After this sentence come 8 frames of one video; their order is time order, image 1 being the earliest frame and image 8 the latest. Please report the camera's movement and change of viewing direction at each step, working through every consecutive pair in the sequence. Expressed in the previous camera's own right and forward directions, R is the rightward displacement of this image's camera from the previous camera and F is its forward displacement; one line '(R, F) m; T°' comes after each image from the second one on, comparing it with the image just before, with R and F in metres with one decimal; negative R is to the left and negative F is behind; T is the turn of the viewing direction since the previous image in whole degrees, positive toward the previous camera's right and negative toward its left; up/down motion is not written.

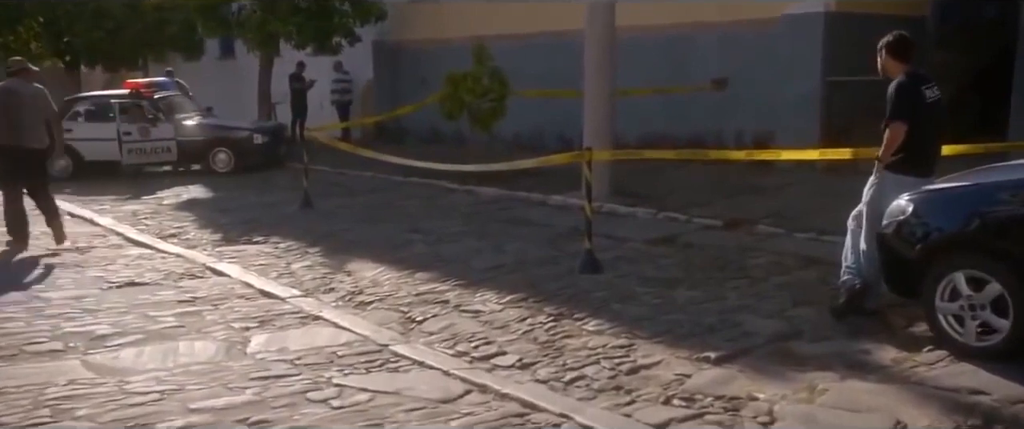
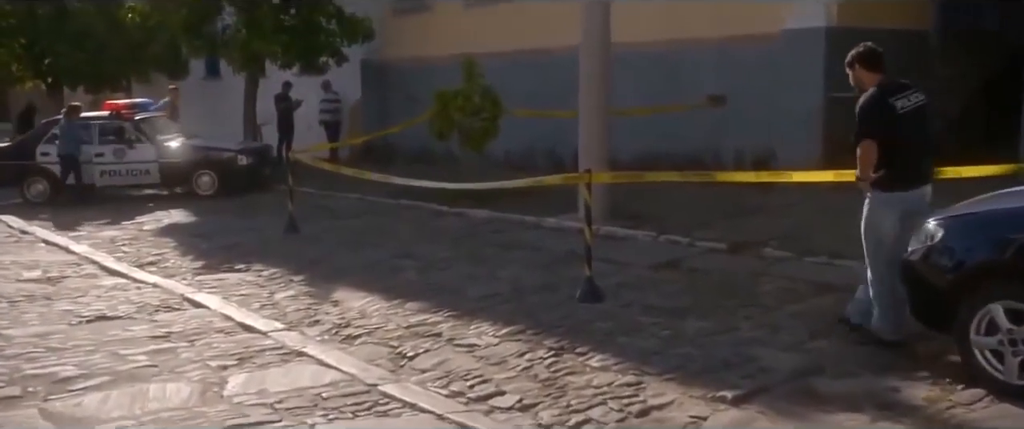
(0.0, +0.4) m; +1°
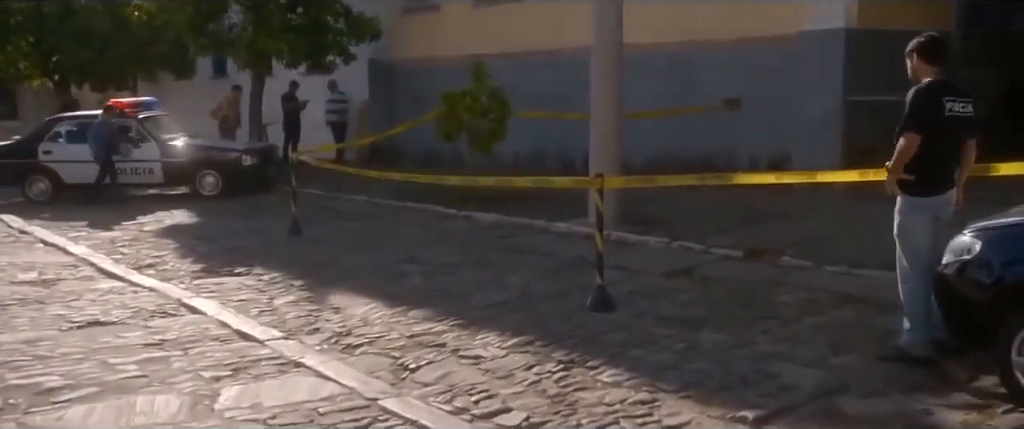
(0.0, +0.3) m; 0°
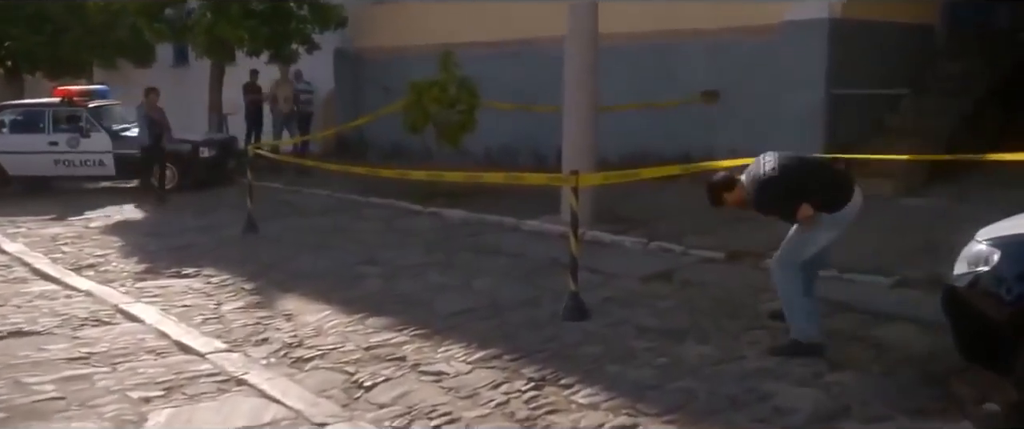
(0.0, +0.6) m; +1°
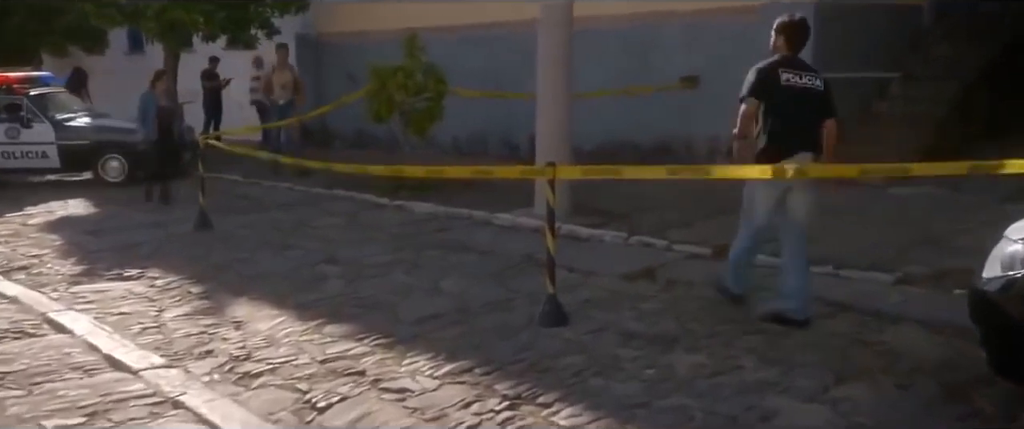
(0.0, +0.6) m; +2°
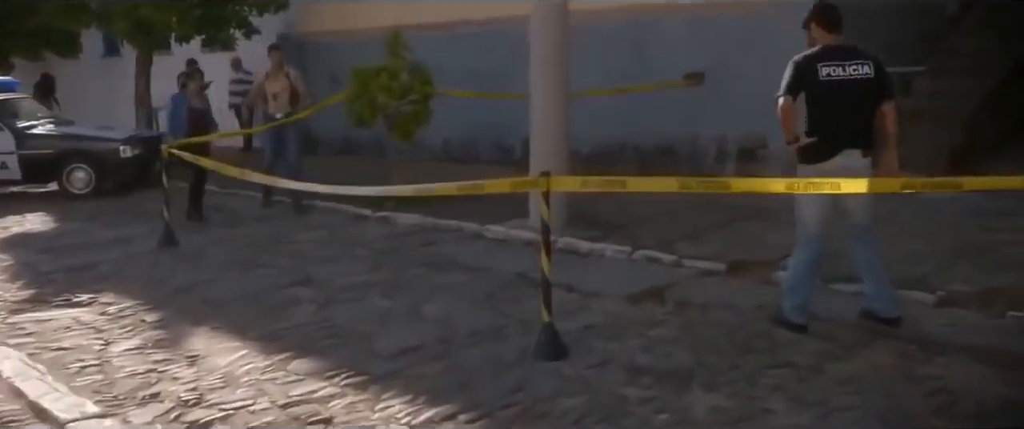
(0.0, +0.8) m; 0°
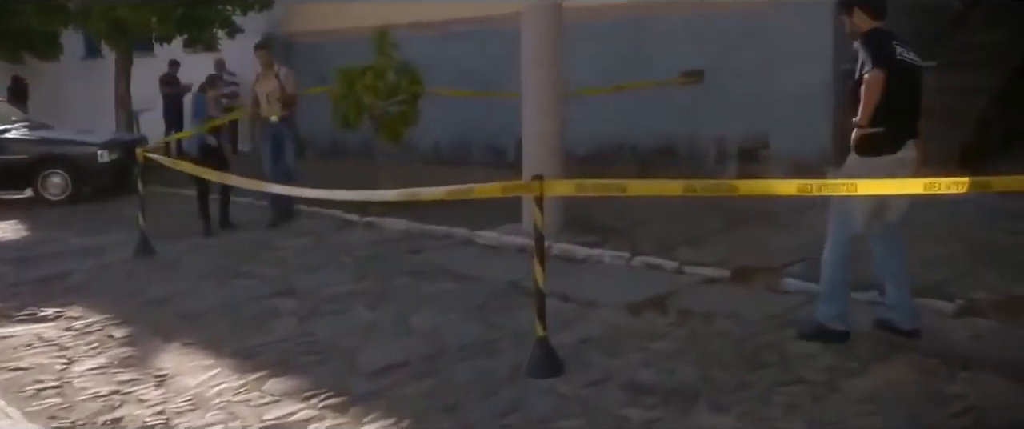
(0.0, +0.4) m; 0°
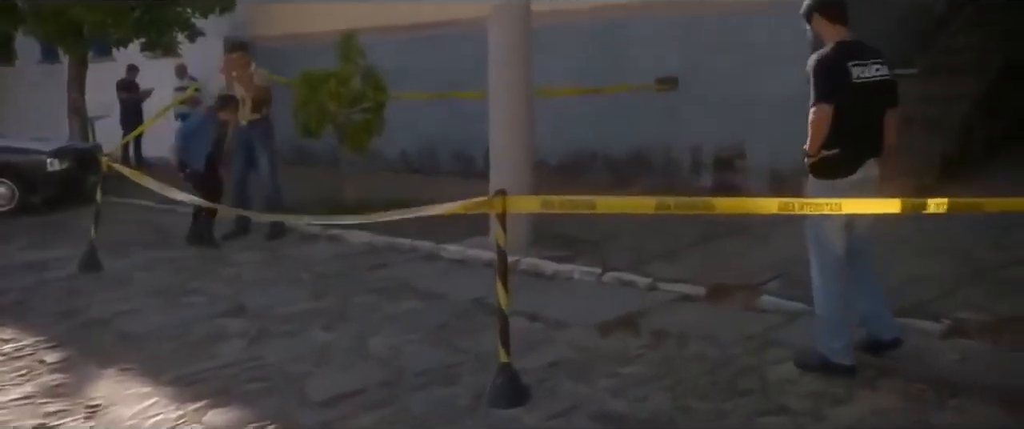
(+0.1, +0.4) m; +1°
